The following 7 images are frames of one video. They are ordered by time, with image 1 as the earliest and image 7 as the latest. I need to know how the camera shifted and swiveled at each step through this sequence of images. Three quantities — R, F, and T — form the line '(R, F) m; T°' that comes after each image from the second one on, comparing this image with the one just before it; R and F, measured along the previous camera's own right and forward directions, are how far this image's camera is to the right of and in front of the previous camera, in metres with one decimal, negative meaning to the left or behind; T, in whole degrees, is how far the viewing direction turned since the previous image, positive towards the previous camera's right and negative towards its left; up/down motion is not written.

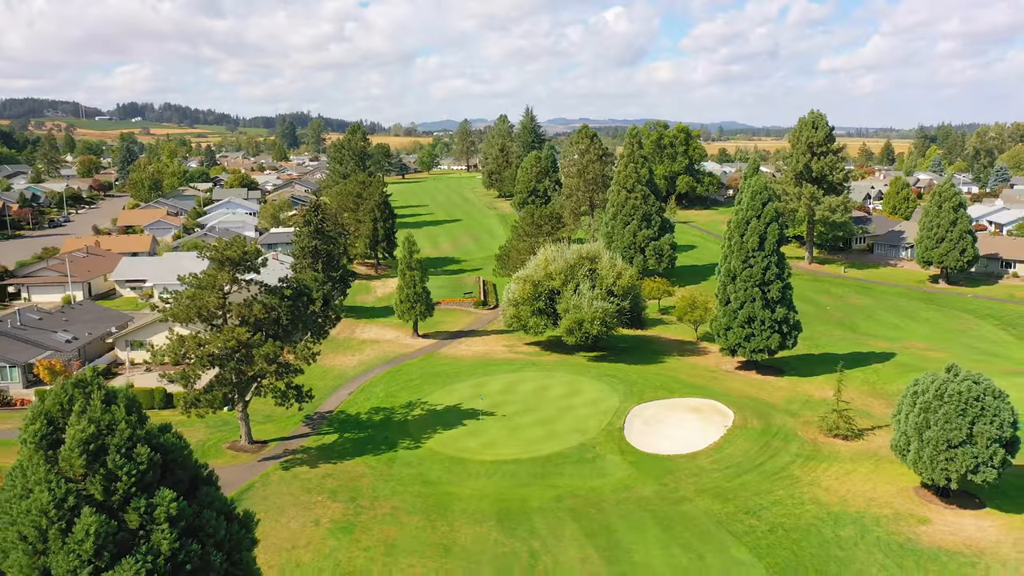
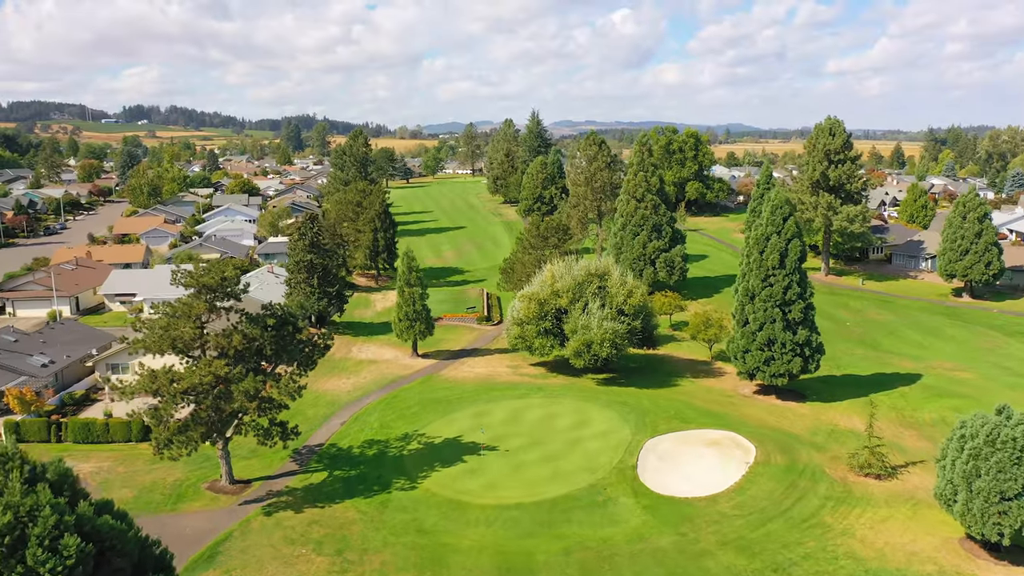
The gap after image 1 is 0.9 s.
(+0.1, +2.1) m; 0°
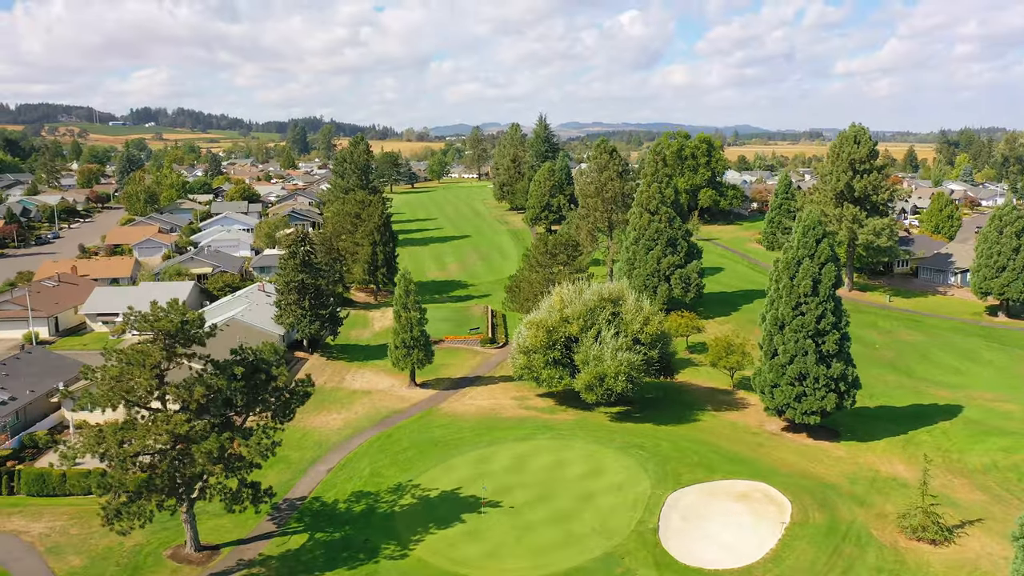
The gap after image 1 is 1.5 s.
(+0.1, +2.9) m; 0°
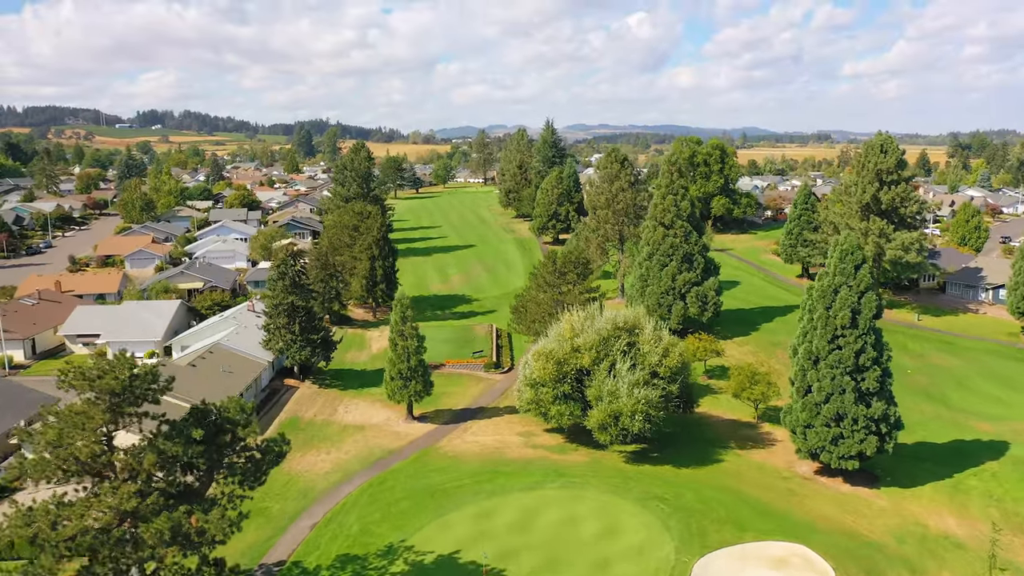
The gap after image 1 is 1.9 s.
(0.0, +2.8) m; 0°
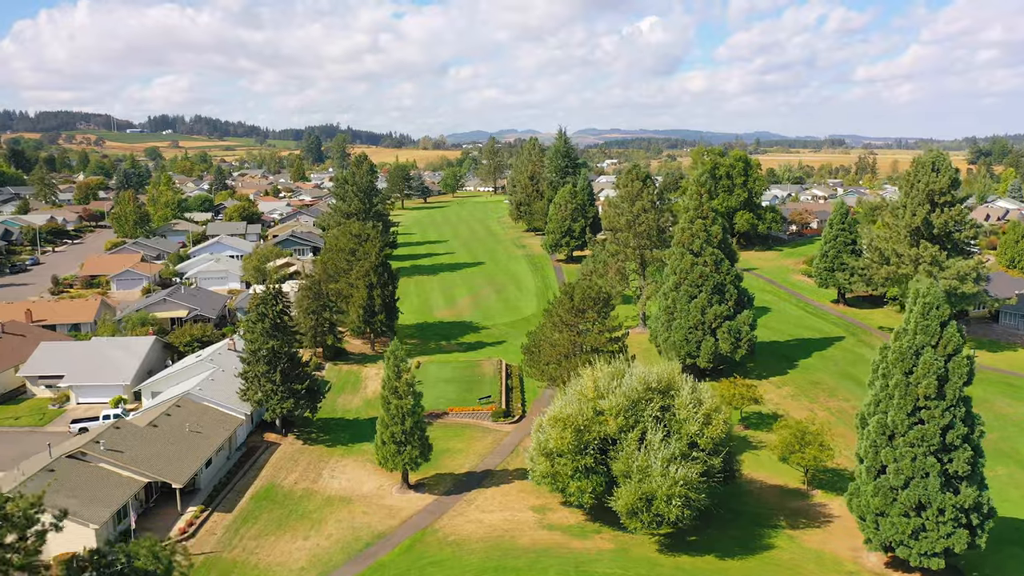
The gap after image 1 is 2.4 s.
(-0.1, +4.6) m; -1°
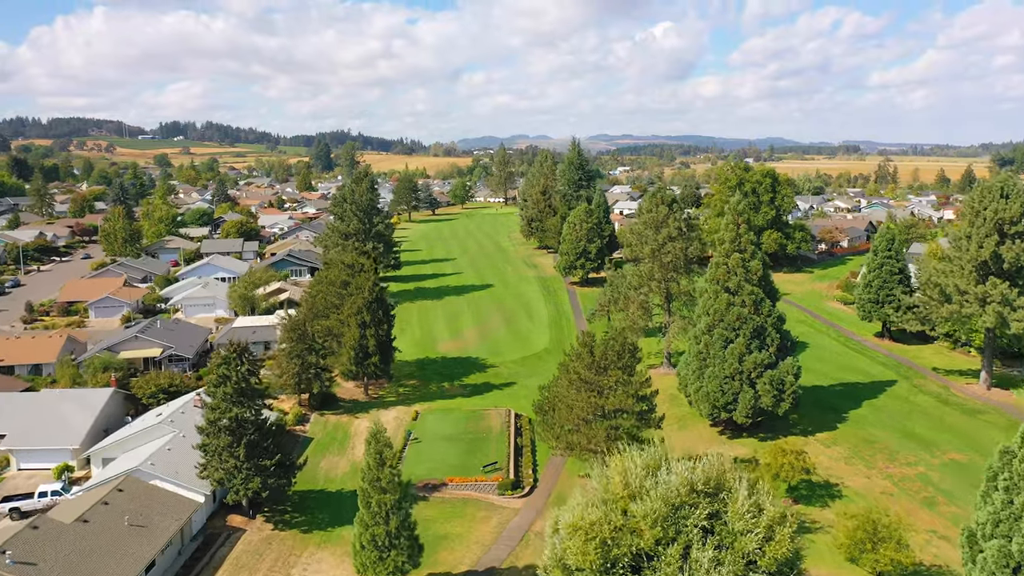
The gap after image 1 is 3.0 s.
(0.0, +5.1) m; -1°
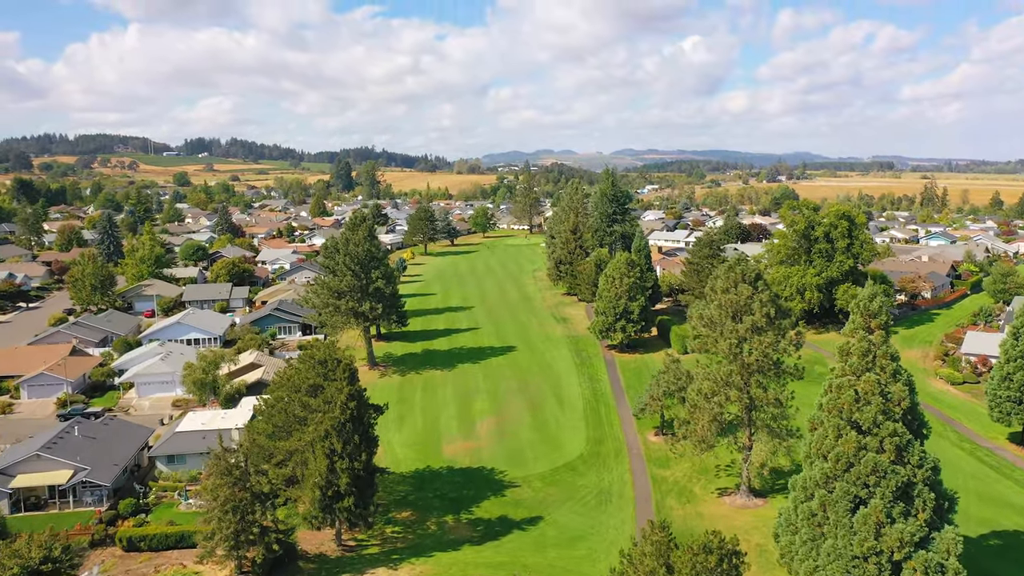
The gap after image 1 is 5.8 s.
(-0.1, +11.4) m; -2°
